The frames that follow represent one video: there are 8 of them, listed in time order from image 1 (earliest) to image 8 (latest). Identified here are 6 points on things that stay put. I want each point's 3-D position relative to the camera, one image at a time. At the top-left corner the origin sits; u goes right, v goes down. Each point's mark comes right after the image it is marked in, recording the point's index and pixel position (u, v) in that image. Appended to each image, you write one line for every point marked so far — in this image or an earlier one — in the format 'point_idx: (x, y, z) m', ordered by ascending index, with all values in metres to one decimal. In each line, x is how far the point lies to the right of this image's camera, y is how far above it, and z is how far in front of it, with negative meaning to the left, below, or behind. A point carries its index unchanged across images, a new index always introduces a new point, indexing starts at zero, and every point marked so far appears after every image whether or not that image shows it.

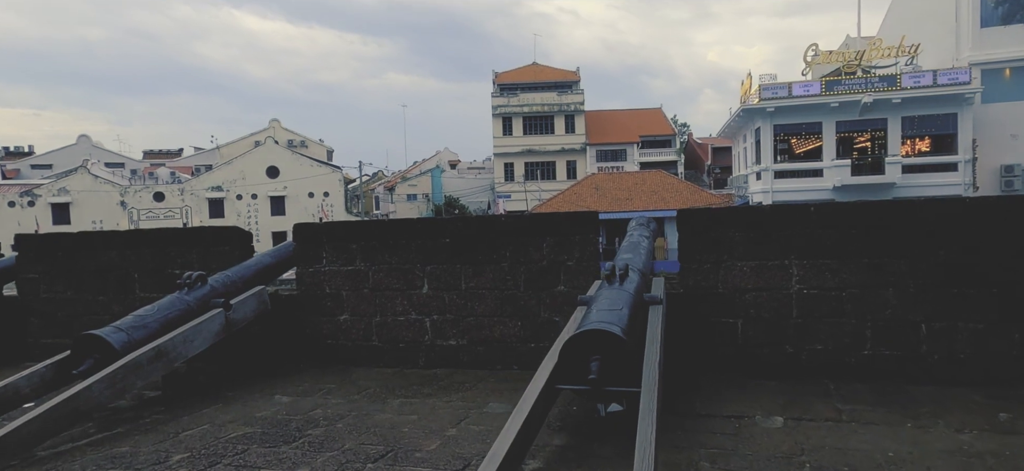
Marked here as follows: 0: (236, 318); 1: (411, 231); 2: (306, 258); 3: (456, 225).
0: (-1.9, -0.6, +4.8) m
1: (-0.7, 0.0, +5.0) m
2: (-1.6, -0.2, +5.3) m
3: (-0.4, +0.1, +4.9) m
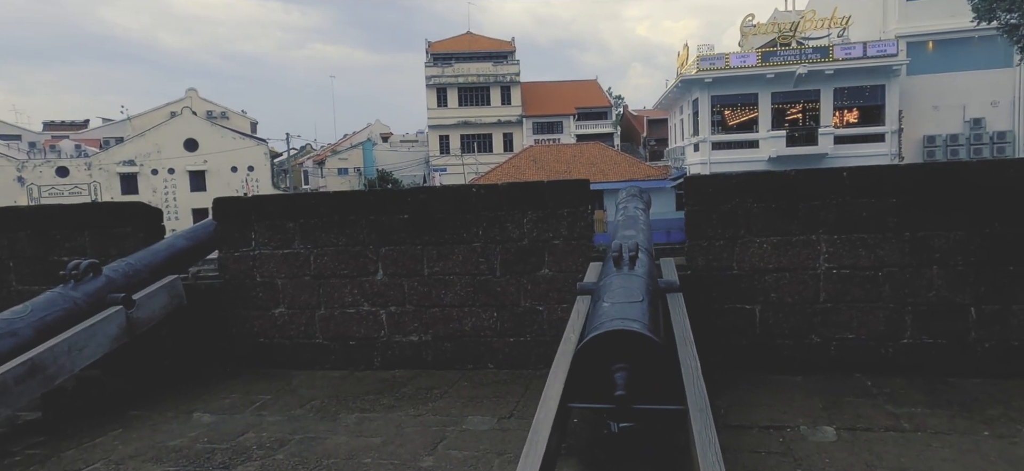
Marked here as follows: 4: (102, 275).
0: (-2.1, -0.5, +3.9) m
1: (-0.9, +0.2, +4.2) m
2: (-1.8, 0.0, +4.4) m
3: (-0.6, +0.2, +4.1) m
4: (-2.3, -0.2, +3.8) m
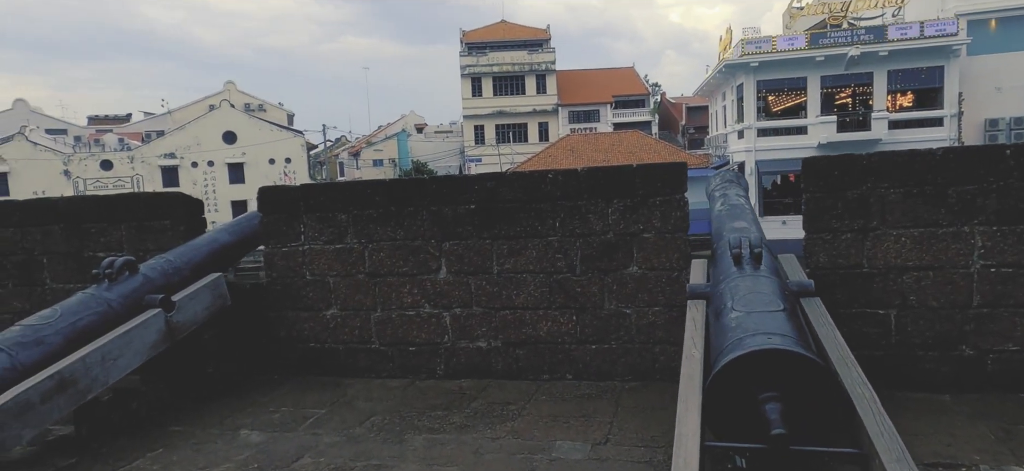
0: (-1.7, -0.4, +3.5) m
1: (-0.5, +0.2, +3.7) m
2: (-1.4, 0.0, +4.0) m
3: (-0.1, +0.3, +3.6) m
4: (-1.9, -0.2, +3.4) m
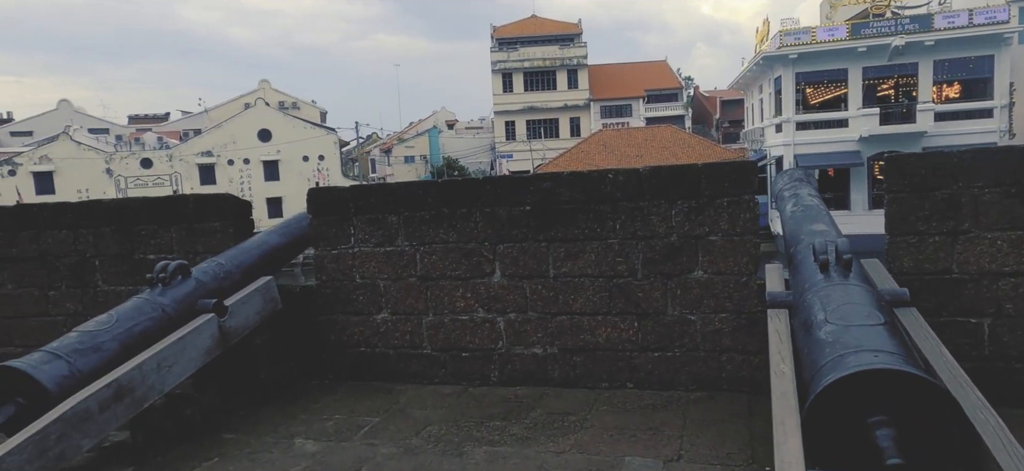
0: (-1.4, -0.5, +3.4) m
1: (-0.2, +0.2, +3.6) m
2: (-1.1, 0.0, +3.9) m
3: (+0.1, +0.3, +3.5) m
4: (-1.6, -0.2, +3.4) m
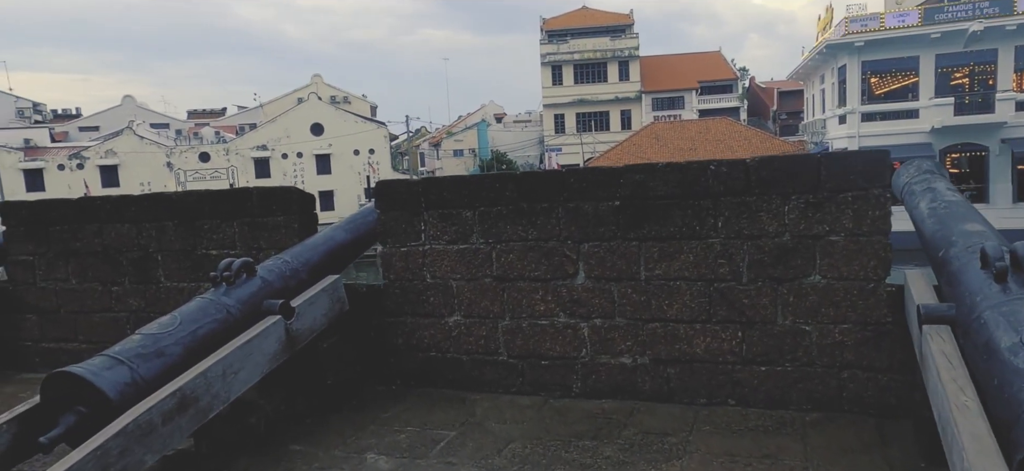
0: (-1.0, -0.4, +3.2) m
1: (+0.2, +0.2, +3.3) m
2: (-0.6, 0.0, +3.7) m
3: (+0.5, +0.3, +3.2) m
4: (-1.2, -0.2, +3.2) m
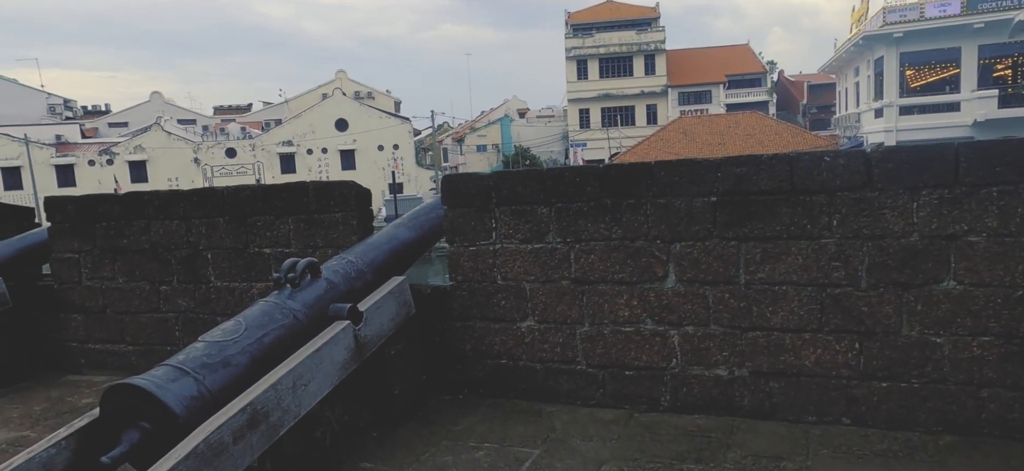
0: (-0.6, -0.4, +2.9) m
1: (+0.6, +0.2, +3.0) m
2: (-0.2, 0.0, +3.4) m
3: (+0.9, +0.3, +2.9) m
4: (-0.8, -0.2, +2.9) m
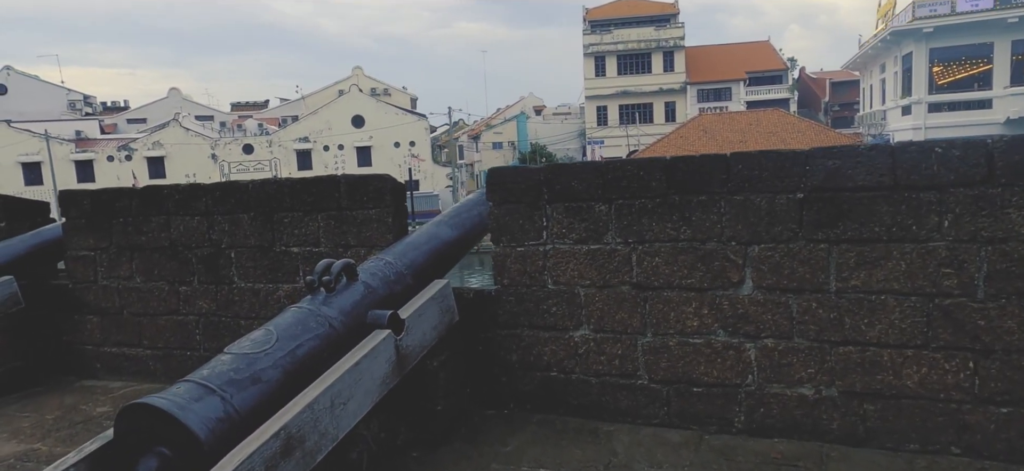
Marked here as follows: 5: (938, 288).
0: (-0.4, -0.4, +2.6) m
1: (+0.8, +0.2, +2.7) m
2: (0.0, 0.0, +3.1) m
3: (+1.1, +0.3, +2.5) m
4: (-0.6, -0.2, +2.6) m
5: (+1.5, -0.2, +2.4) m
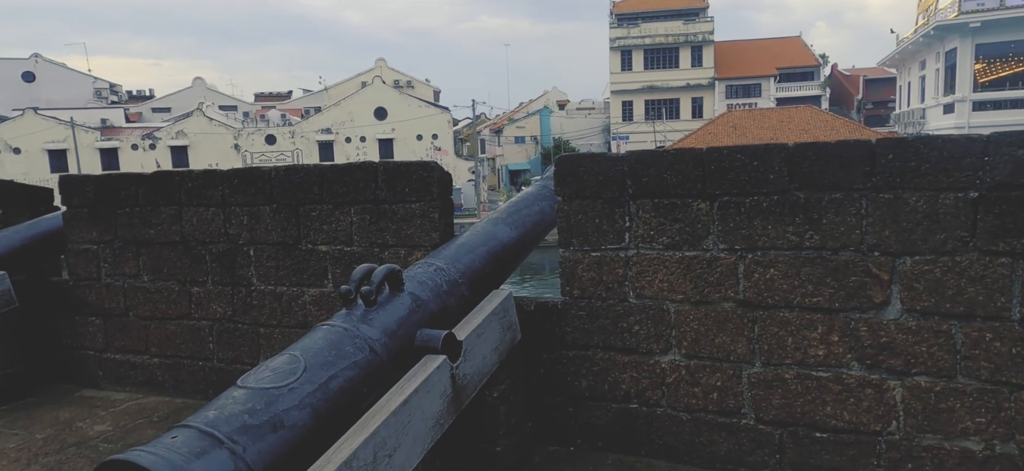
0: (-0.1, -0.4, +2.1) m
1: (+1.1, +0.2, +2.1) m
2: (+0.3, 0.0, +2.5) m
3: (+1.4, +0.2, +1.9) m
4: (-0.3, -0.2, +2.1) m
5: (+1.7, -0.2, +1.8) m
